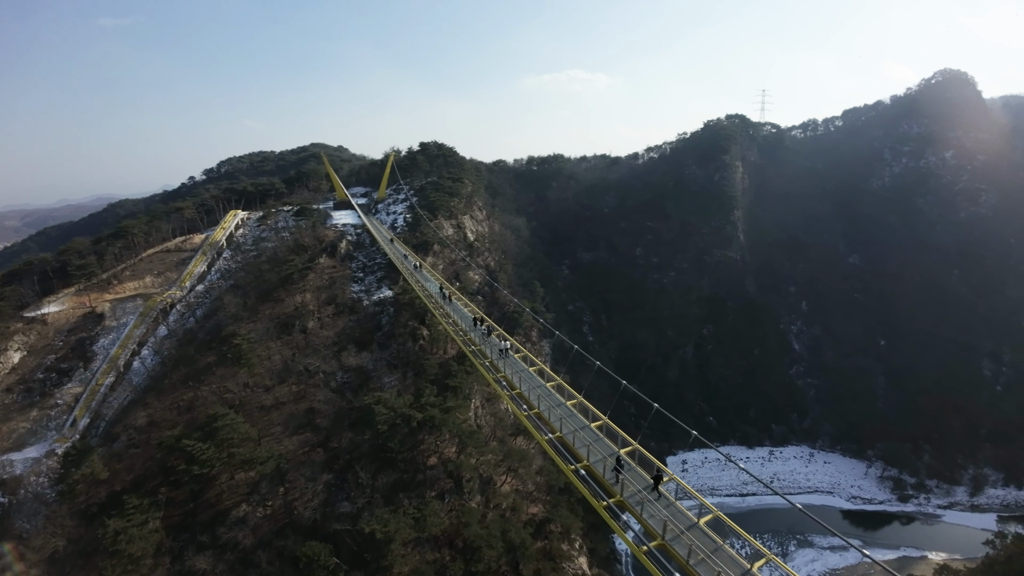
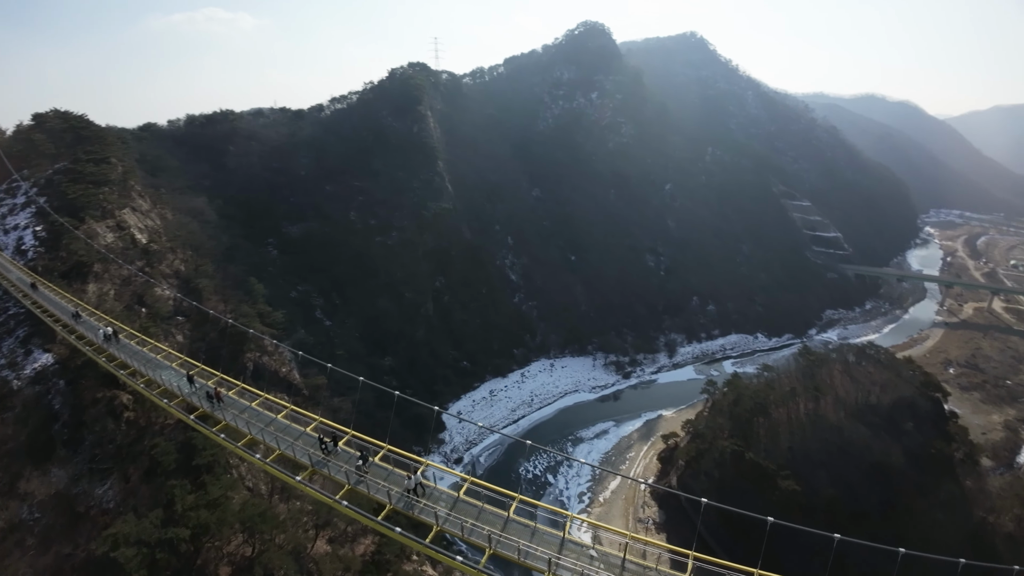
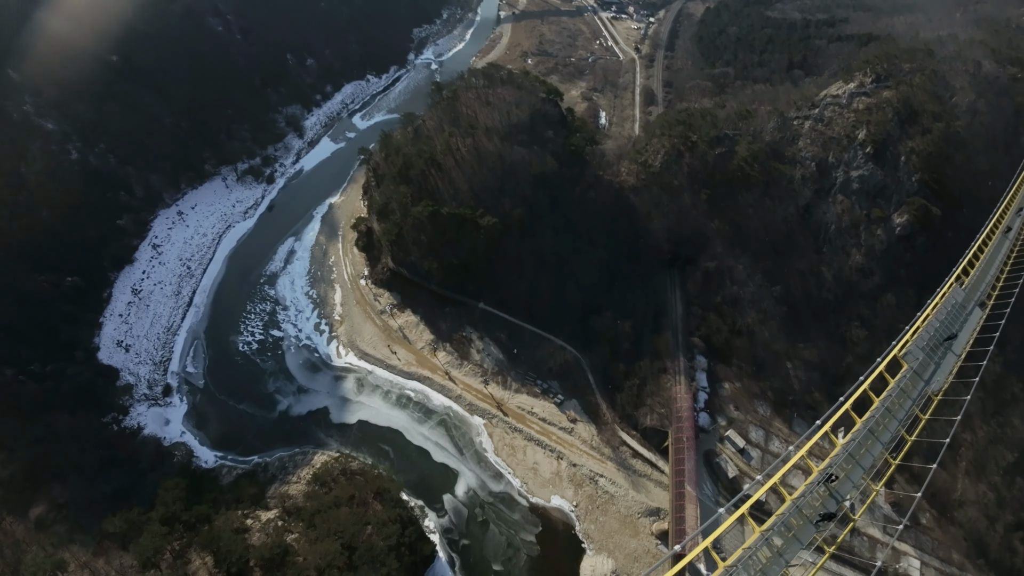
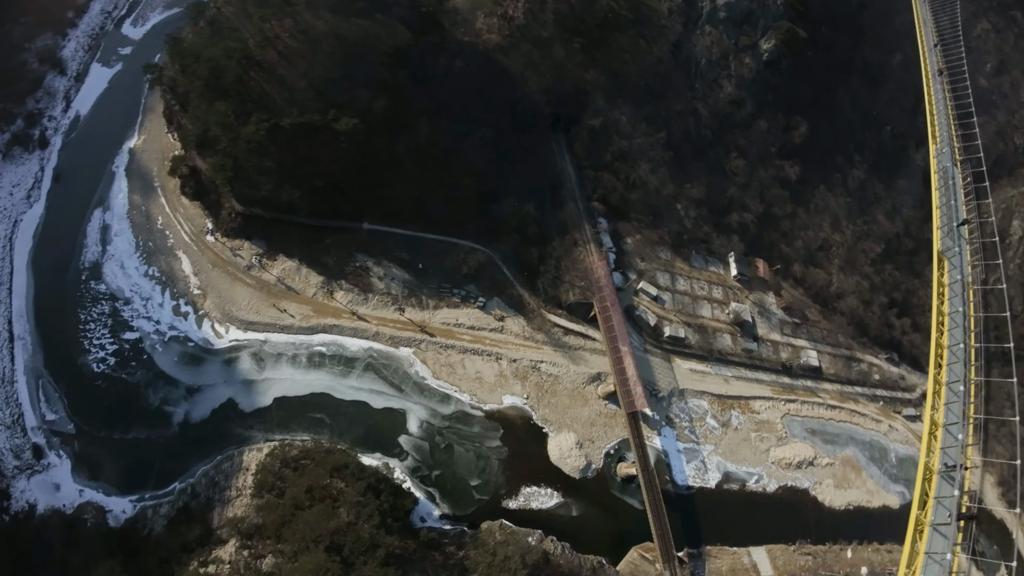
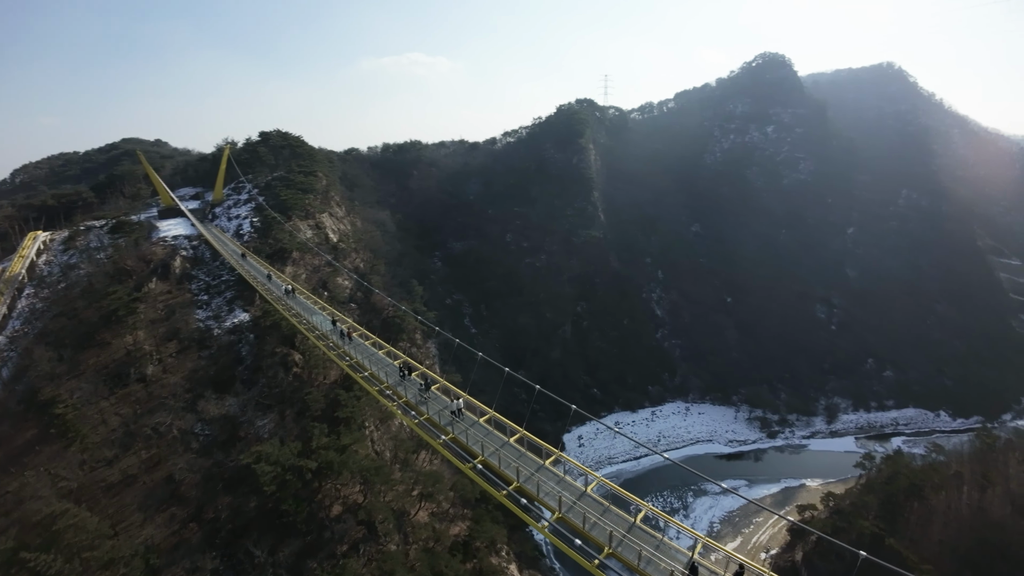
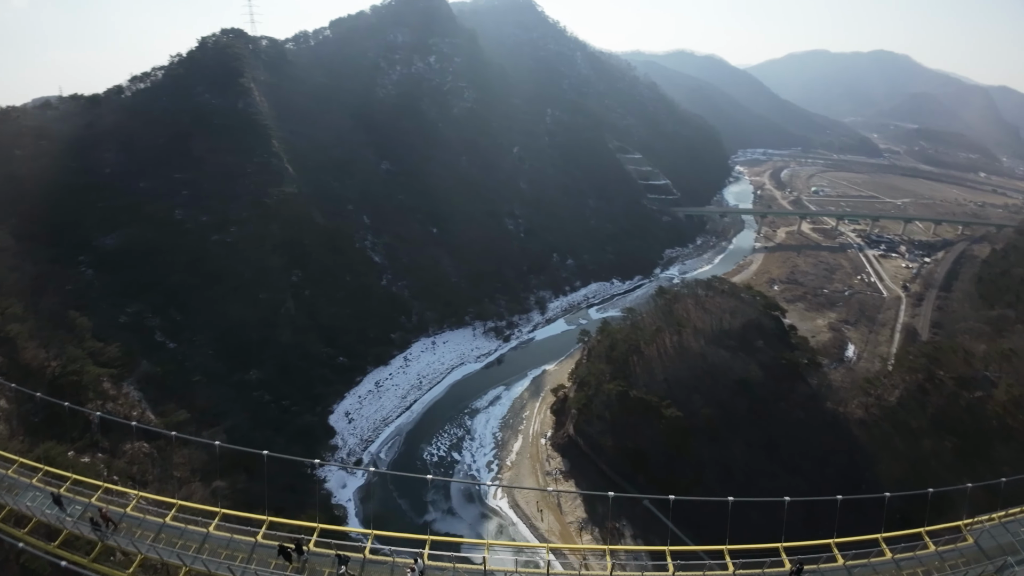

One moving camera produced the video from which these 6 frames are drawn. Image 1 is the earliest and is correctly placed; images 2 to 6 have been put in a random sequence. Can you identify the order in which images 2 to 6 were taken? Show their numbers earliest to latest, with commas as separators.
5, 2, 6, 3, 4
